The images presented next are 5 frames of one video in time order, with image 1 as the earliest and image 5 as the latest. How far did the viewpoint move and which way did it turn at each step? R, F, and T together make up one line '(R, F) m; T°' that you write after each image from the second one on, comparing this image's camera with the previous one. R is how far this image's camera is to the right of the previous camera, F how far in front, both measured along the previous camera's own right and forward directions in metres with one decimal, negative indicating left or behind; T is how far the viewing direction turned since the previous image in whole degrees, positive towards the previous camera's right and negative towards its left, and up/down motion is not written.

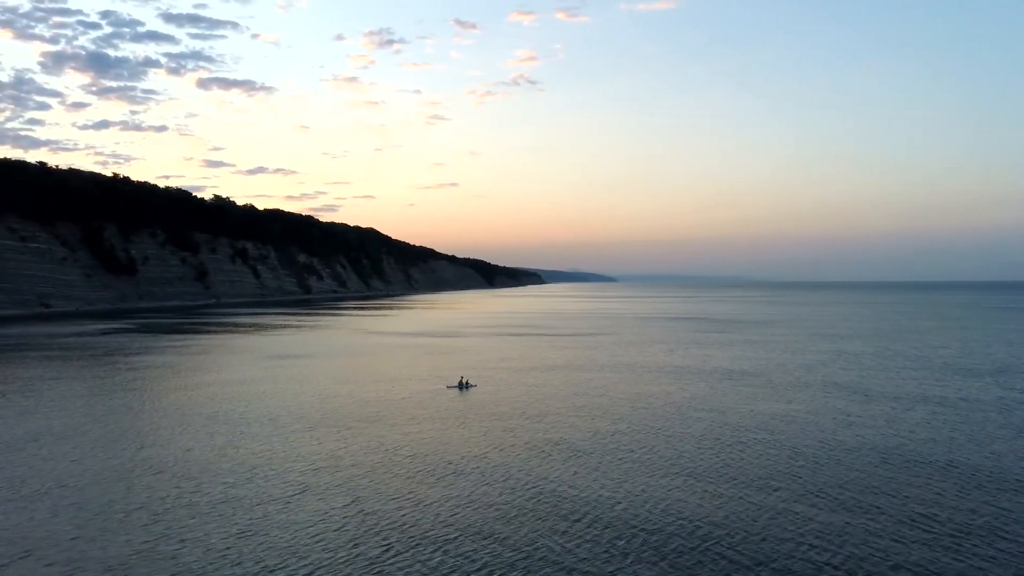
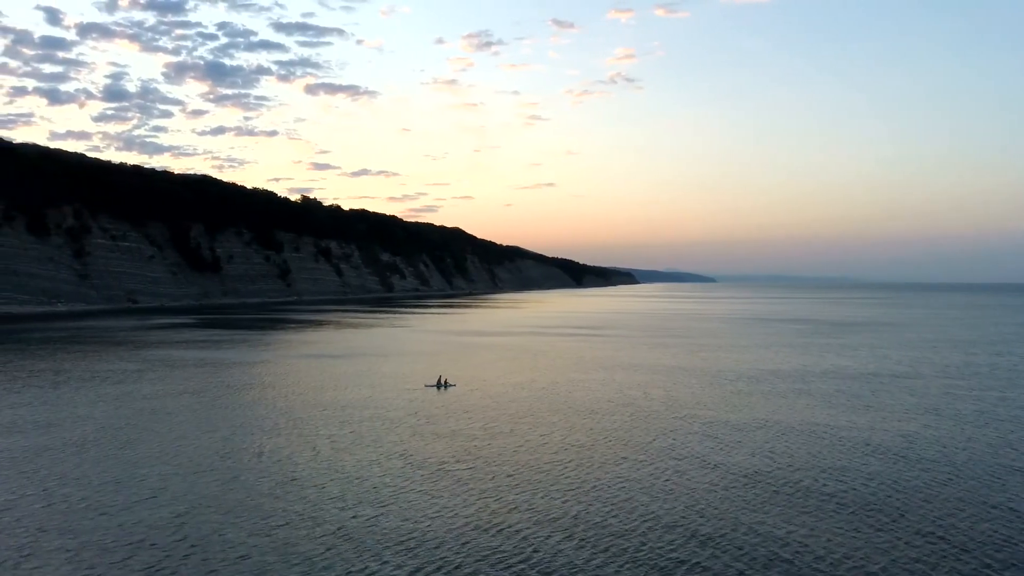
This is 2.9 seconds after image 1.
(+2.4, +1.1) m; -7°
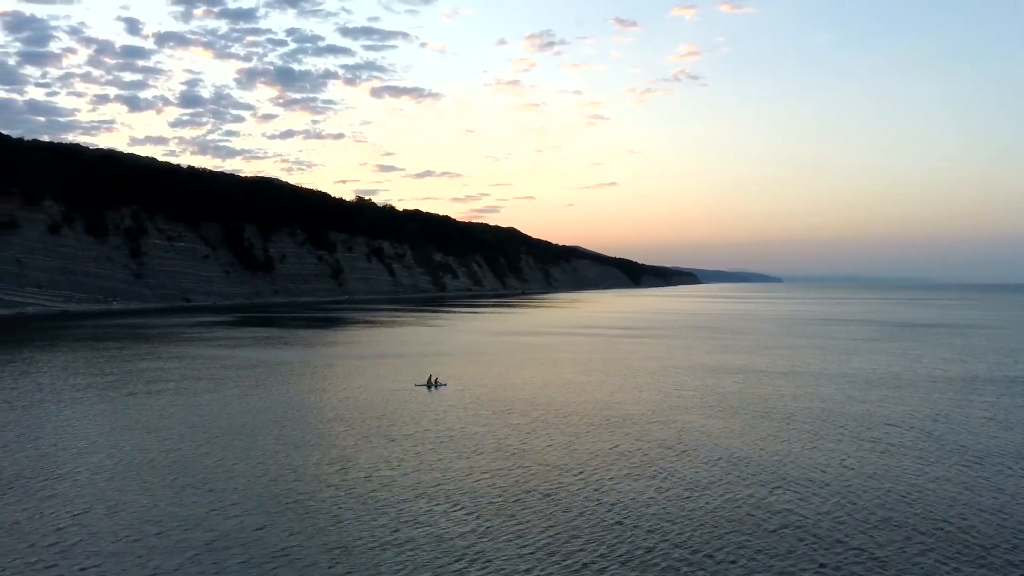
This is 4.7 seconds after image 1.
(+1.4, +0.8) m; -4°
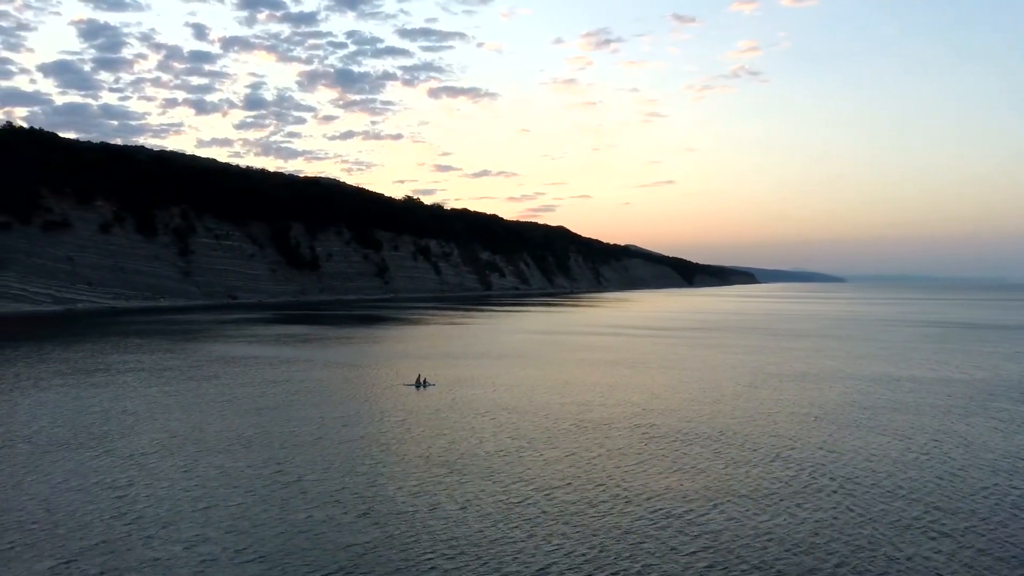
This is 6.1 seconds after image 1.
(+1.3, +0.6) m; -4°
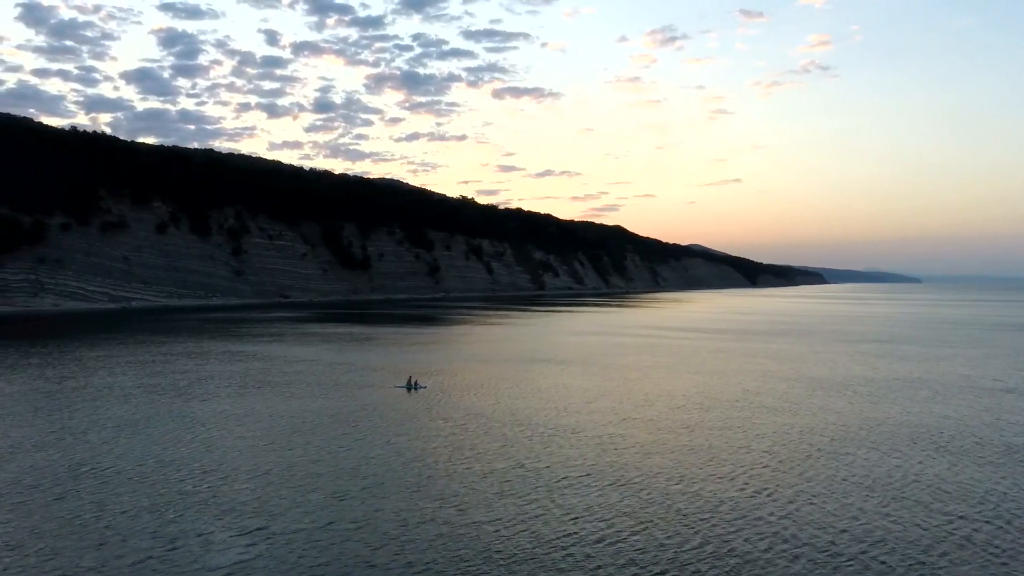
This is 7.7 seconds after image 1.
(+1.4, +0.6) m; -4°
